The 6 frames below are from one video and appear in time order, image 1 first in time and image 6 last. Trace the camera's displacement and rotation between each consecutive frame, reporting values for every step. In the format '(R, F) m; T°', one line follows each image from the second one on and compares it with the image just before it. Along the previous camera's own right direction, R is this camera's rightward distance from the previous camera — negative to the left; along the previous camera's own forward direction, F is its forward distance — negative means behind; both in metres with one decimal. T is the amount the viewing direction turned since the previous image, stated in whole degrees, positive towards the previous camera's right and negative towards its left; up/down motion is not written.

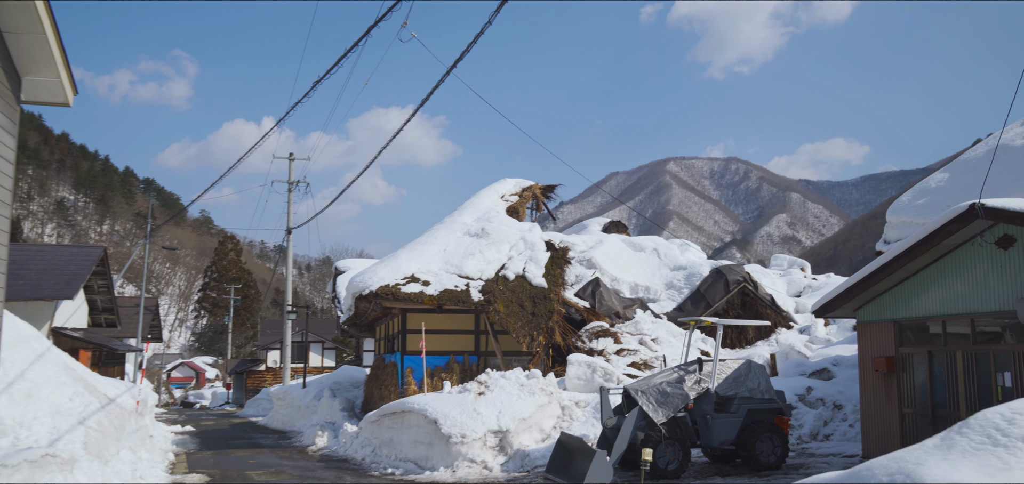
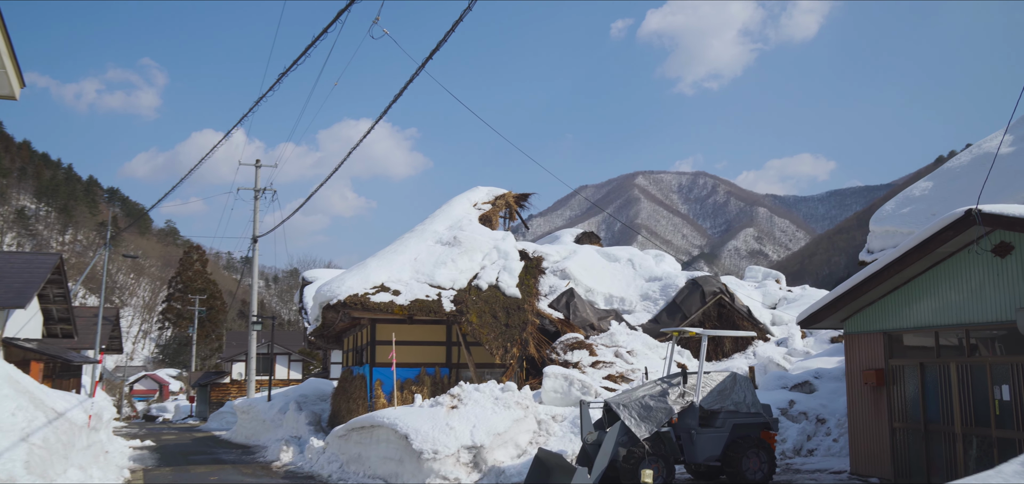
(-0.1, +0.4) m; +3°
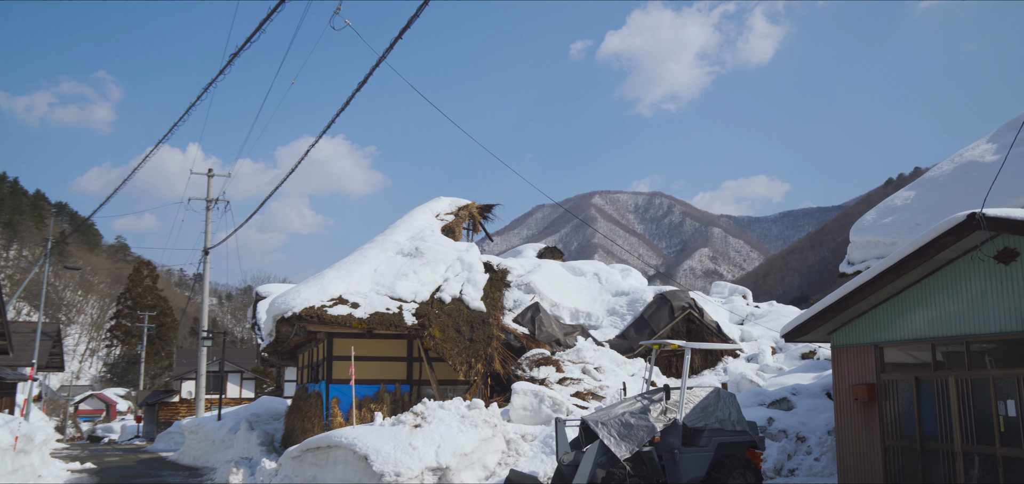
(-0.1, +0.6) m; +3°
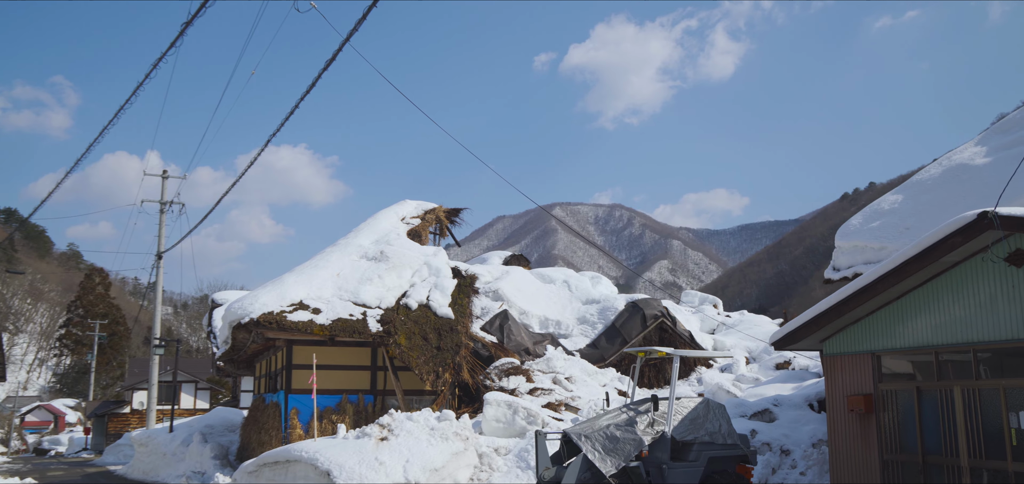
(-0.2, +0.6) m; +3°
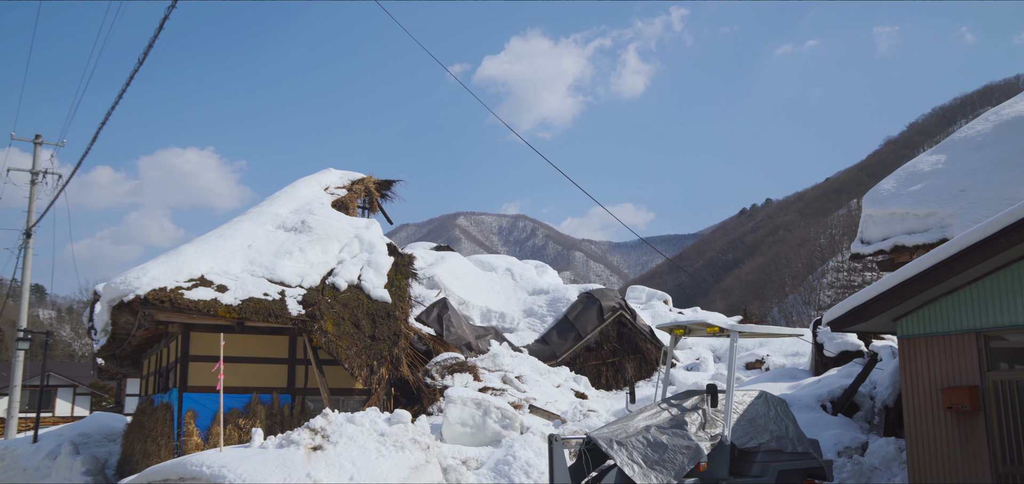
(-0.8, +2.0) m; +8°
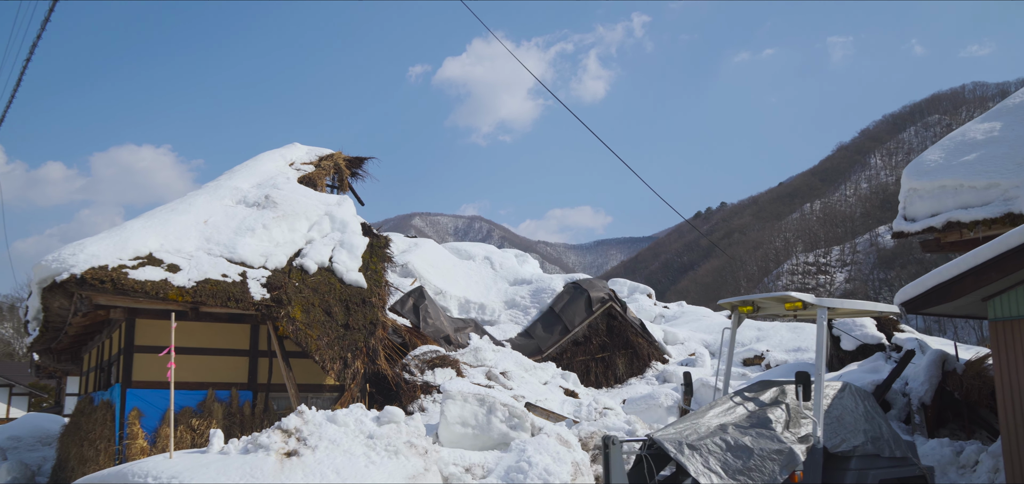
(-0.5, +1.1) m; +4°
